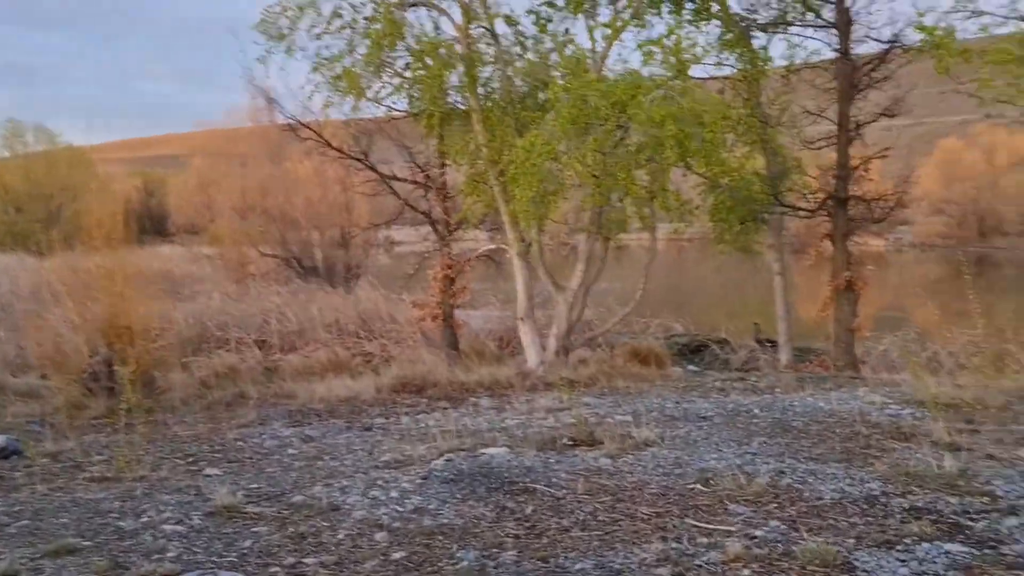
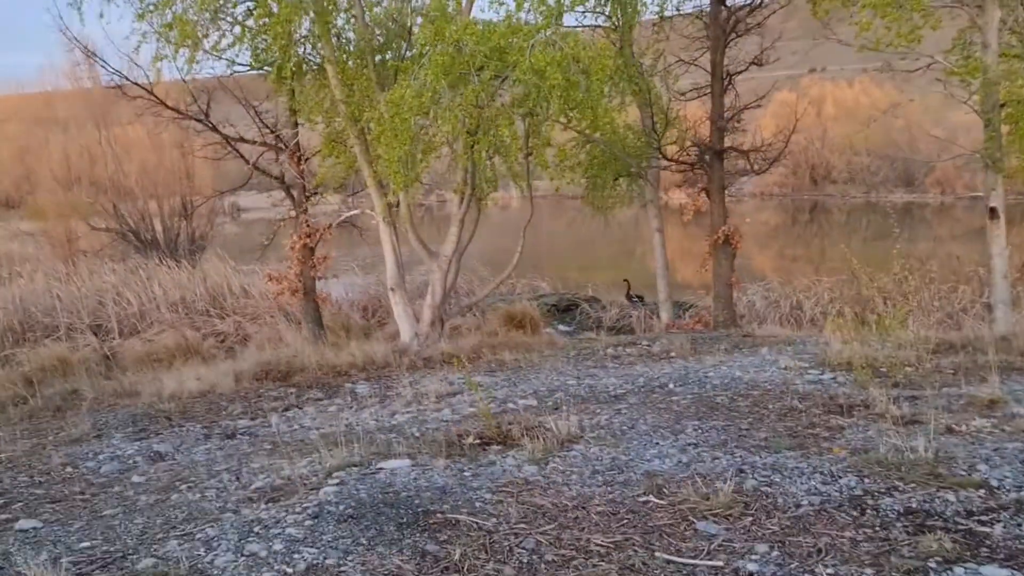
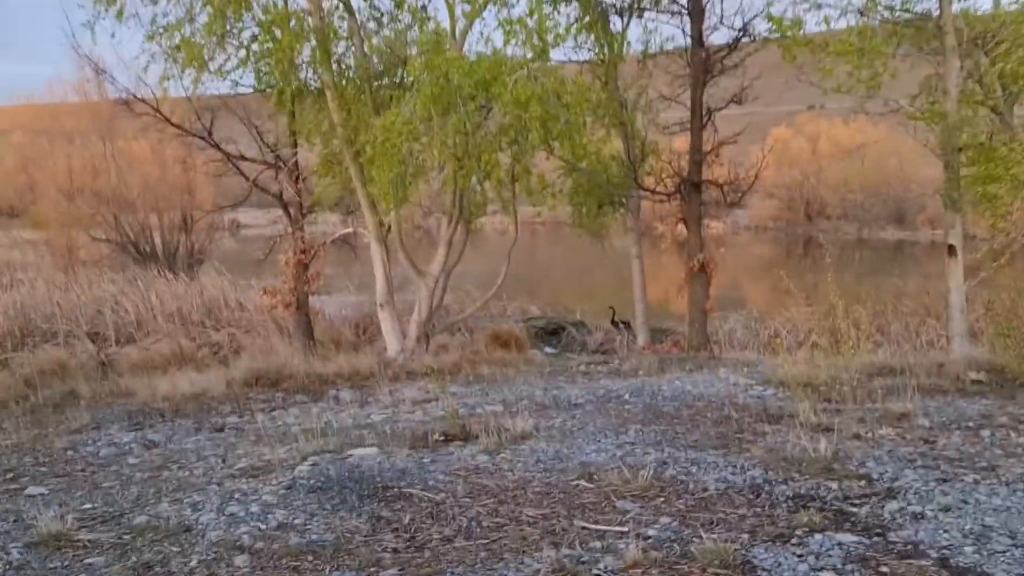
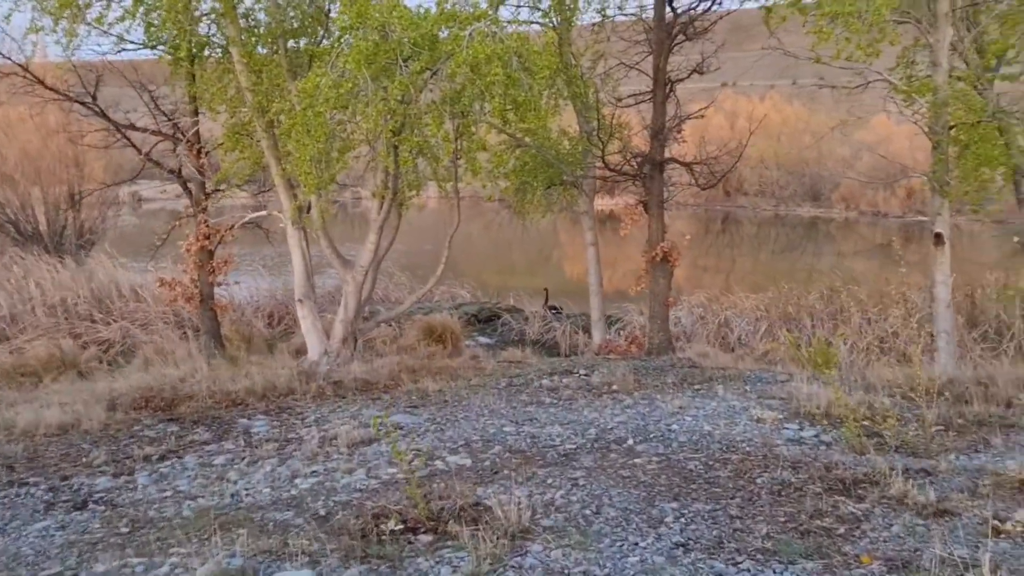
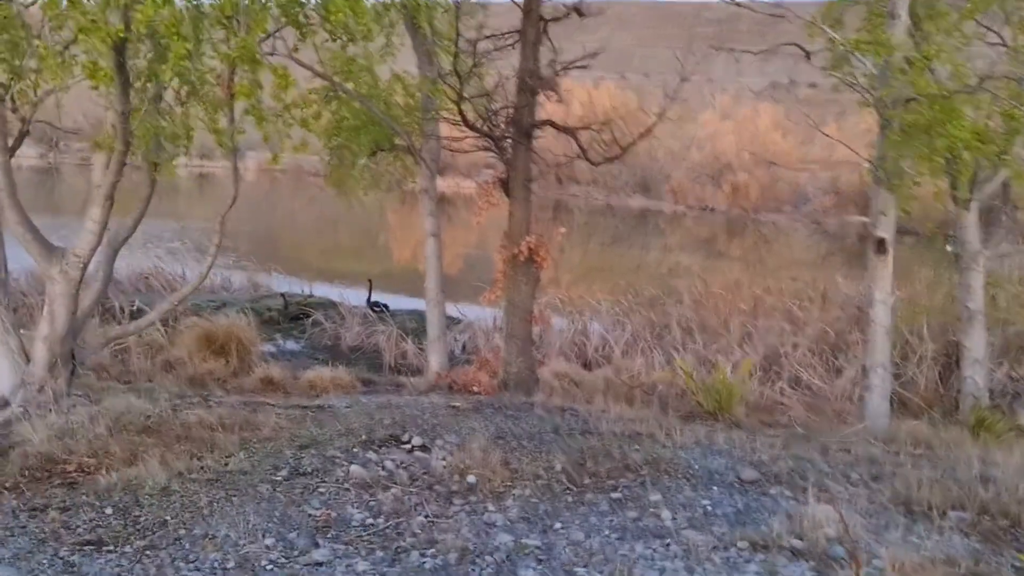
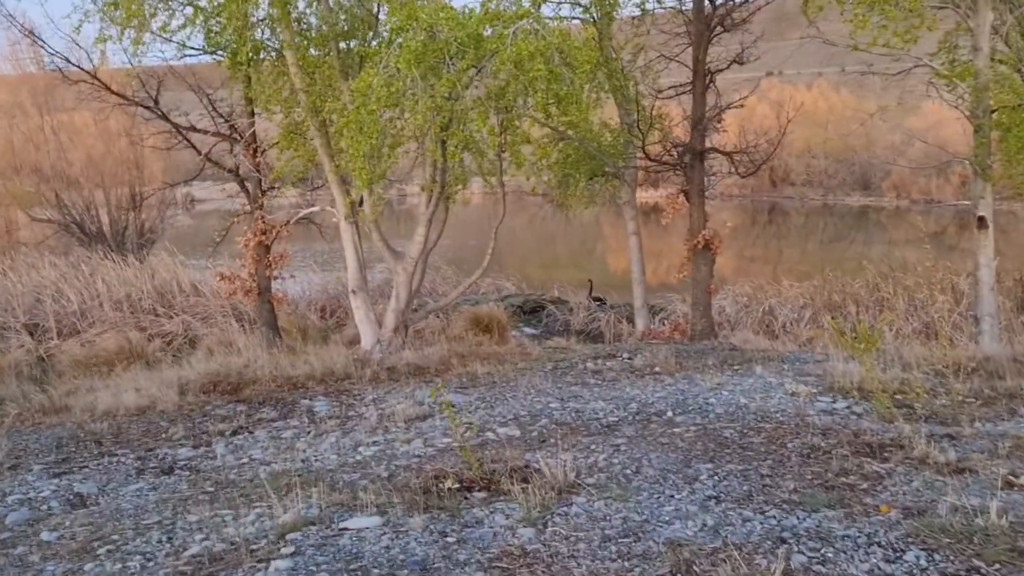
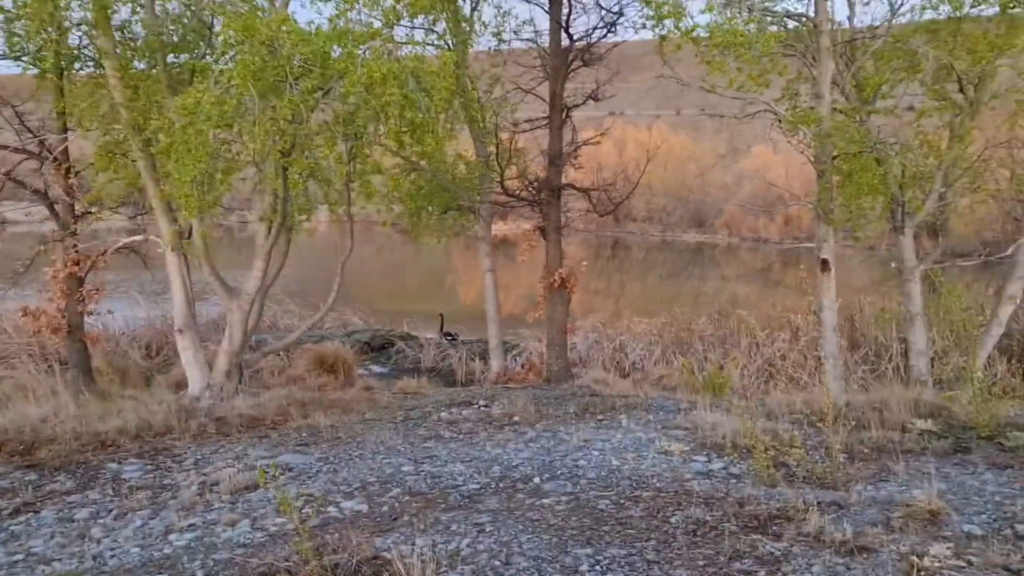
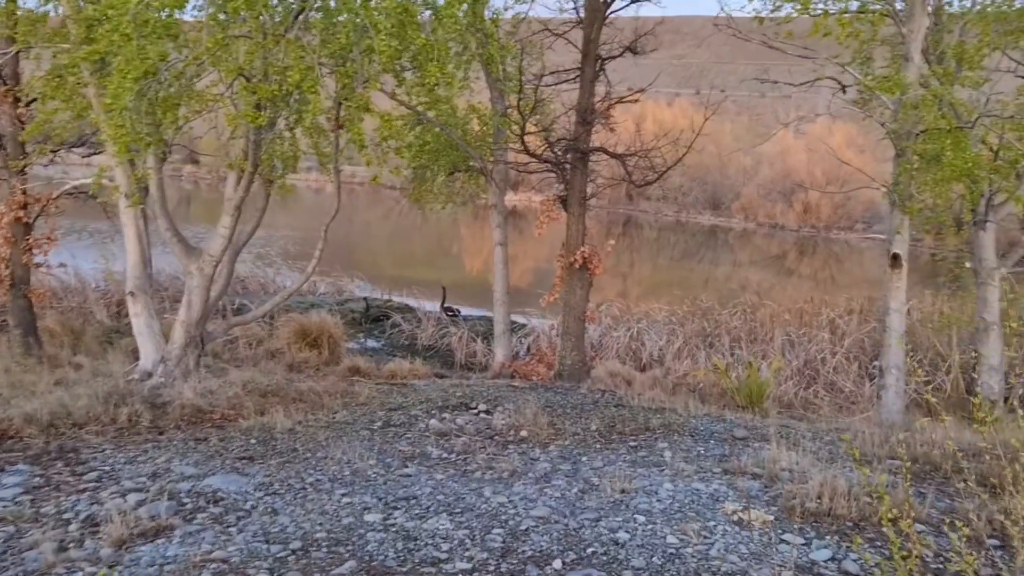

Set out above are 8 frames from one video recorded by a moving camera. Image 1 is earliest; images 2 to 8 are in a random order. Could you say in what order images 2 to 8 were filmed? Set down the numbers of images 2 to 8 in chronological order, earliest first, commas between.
3, 2, 6, 4, 7, 8, 5
